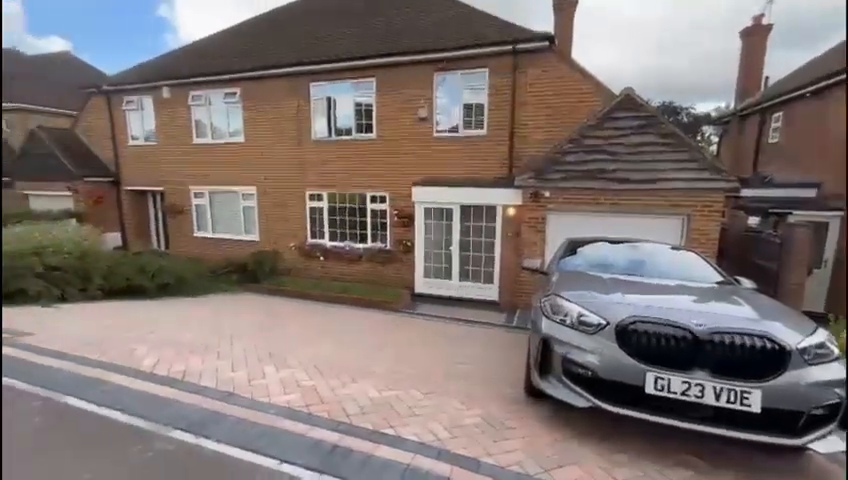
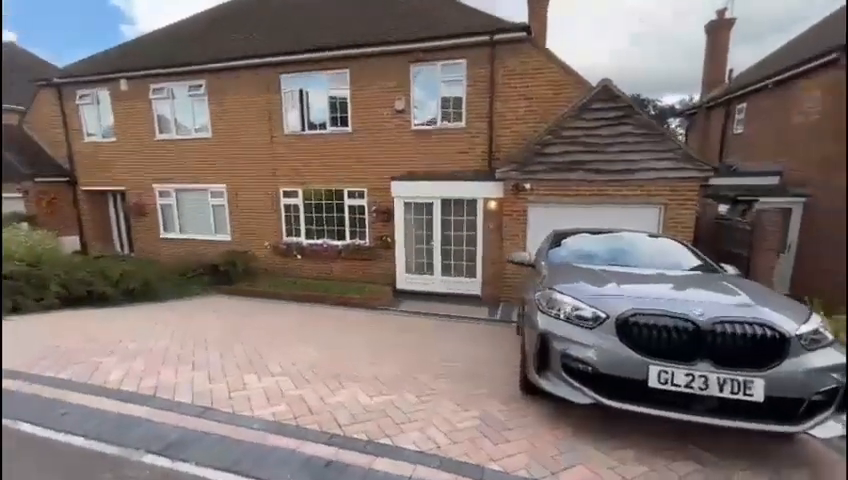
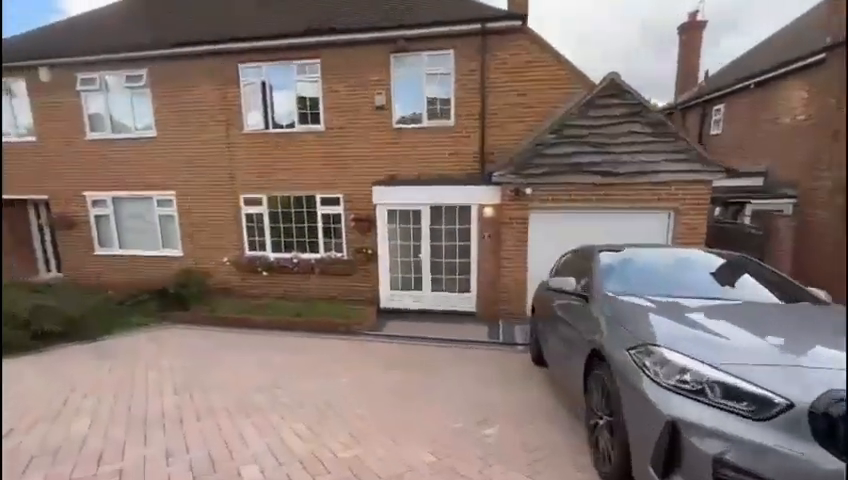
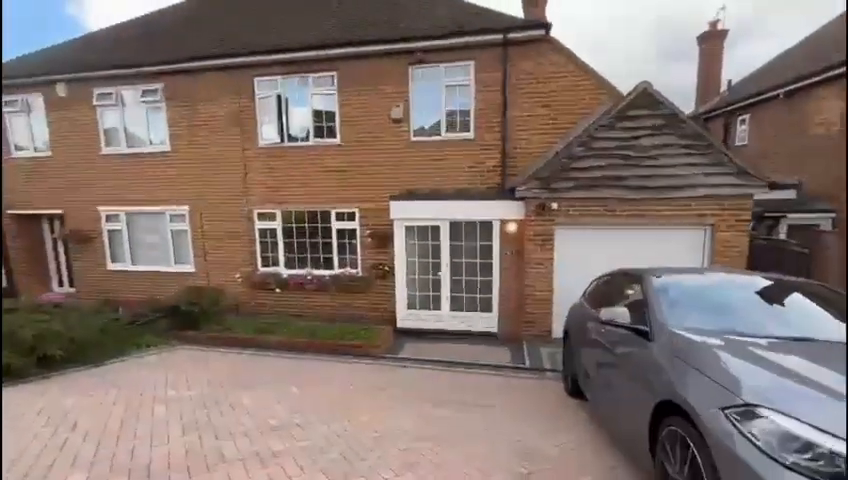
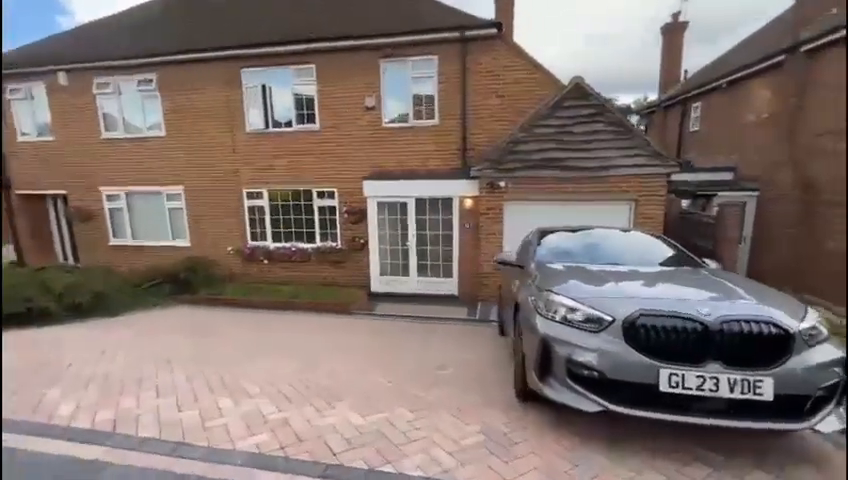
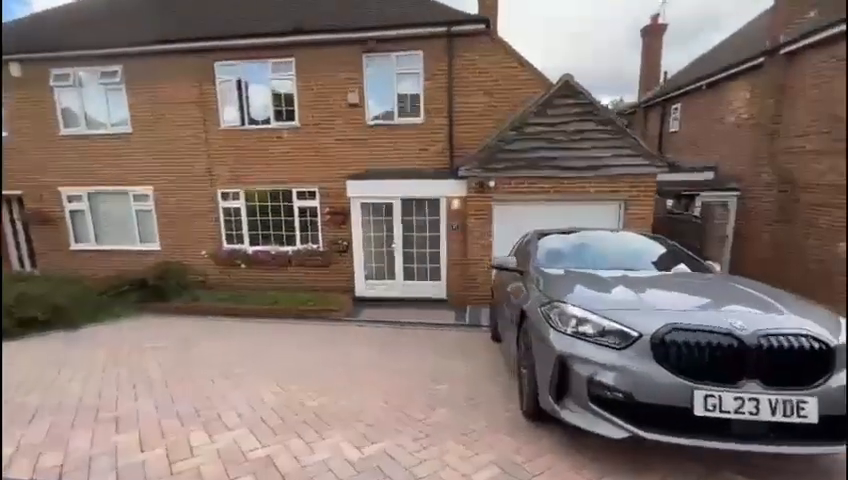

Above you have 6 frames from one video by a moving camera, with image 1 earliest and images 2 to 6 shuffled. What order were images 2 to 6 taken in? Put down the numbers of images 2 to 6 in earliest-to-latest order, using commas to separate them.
2, 5, 6, 3, 4
